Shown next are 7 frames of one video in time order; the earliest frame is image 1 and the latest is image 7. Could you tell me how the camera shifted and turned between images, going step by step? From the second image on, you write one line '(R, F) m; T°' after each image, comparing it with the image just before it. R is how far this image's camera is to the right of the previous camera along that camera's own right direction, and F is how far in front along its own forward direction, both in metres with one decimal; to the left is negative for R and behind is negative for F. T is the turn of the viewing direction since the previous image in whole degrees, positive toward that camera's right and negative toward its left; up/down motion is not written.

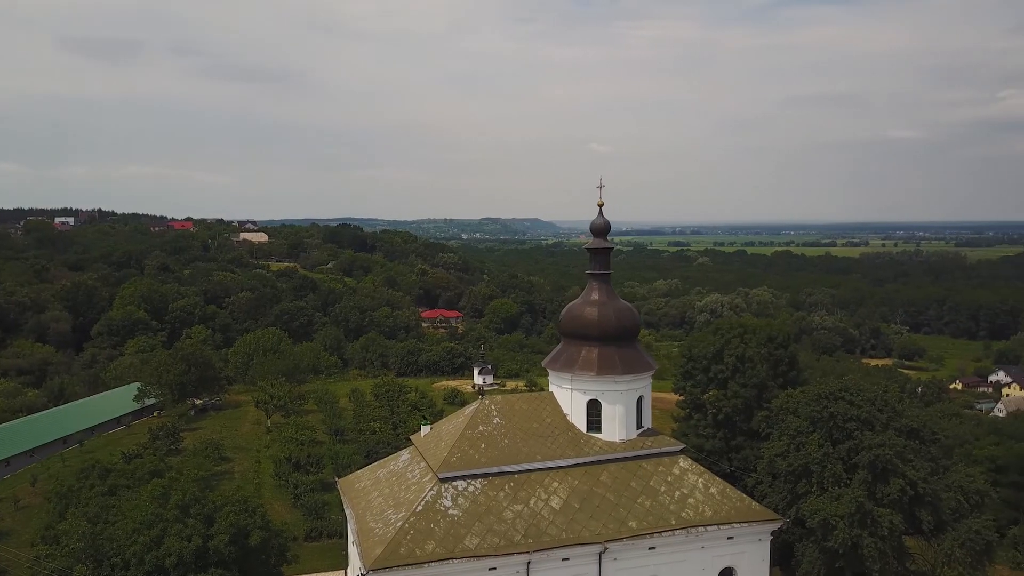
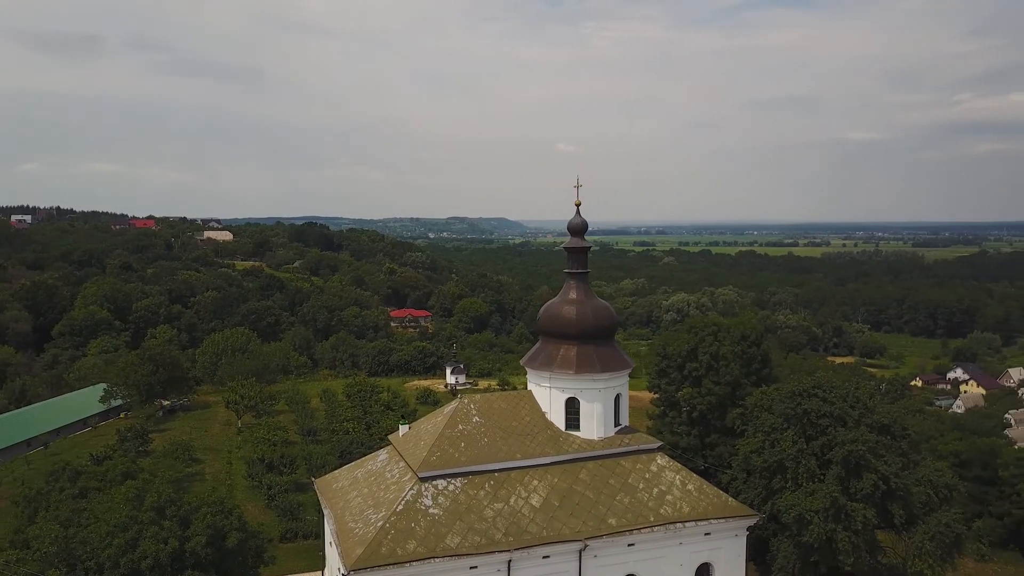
(-0.4, 0.0) m; +2°
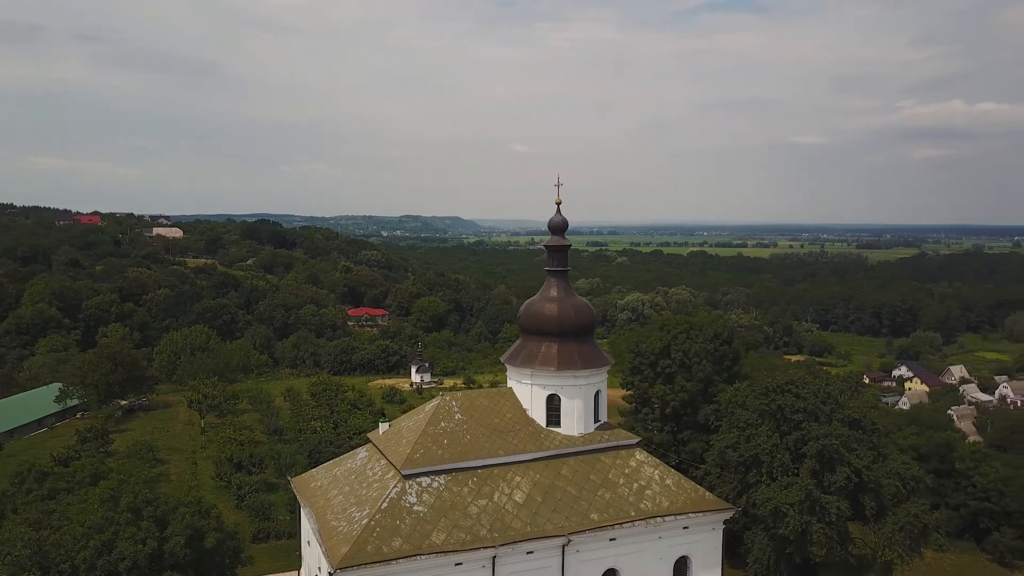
(-0.8, -0.1) m; +3°
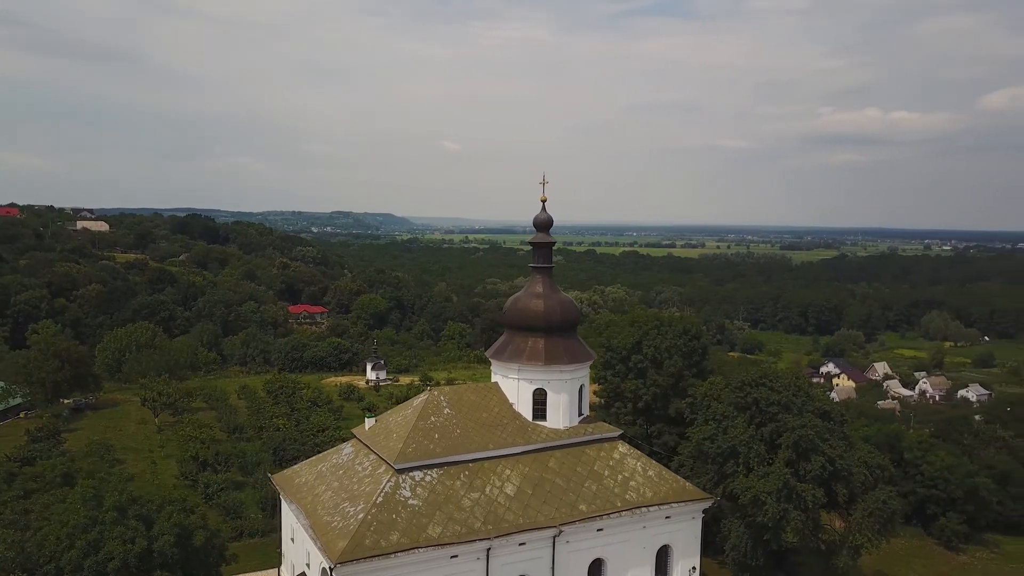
(-1.6, -0.2) m; +5°
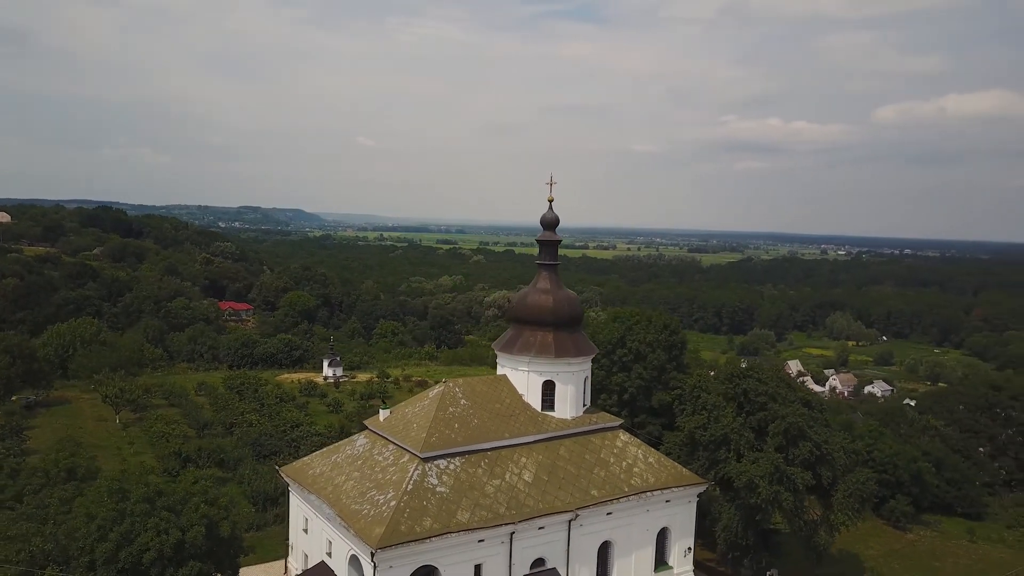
(-2.9, -0.8) m; +6°
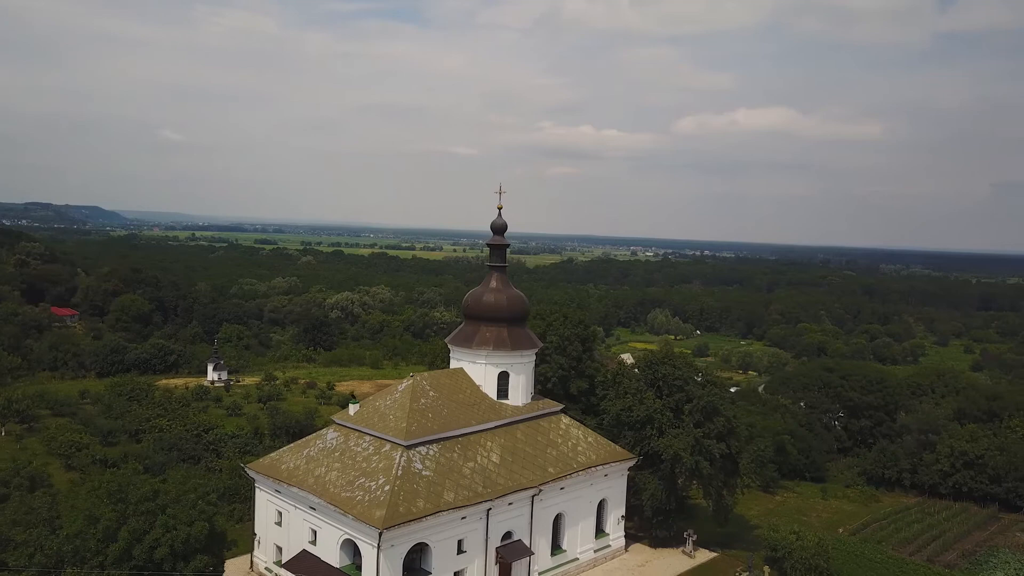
(-4.4, -1.8) m; +13°
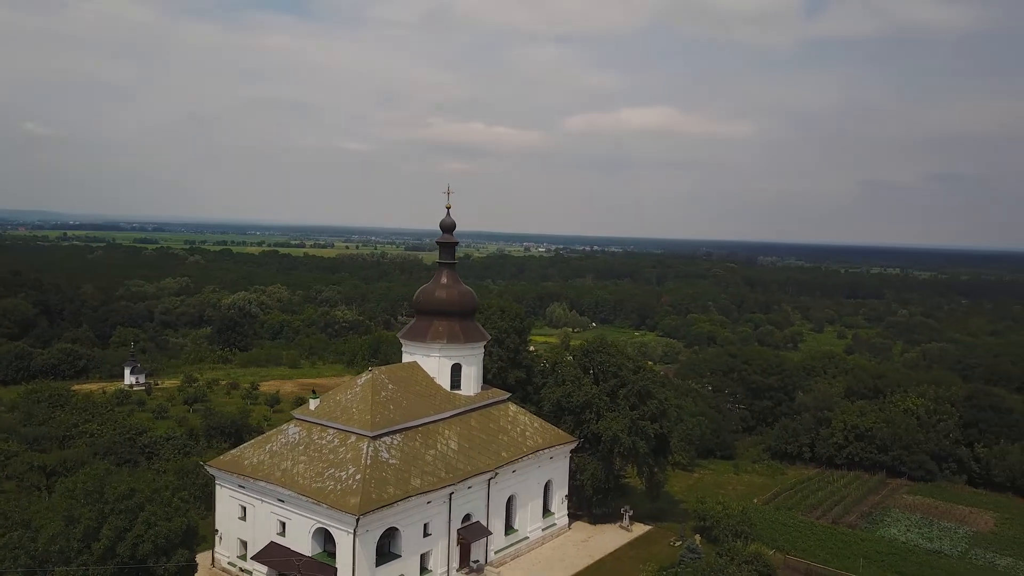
(-2.0, -1.3) m; +8°
